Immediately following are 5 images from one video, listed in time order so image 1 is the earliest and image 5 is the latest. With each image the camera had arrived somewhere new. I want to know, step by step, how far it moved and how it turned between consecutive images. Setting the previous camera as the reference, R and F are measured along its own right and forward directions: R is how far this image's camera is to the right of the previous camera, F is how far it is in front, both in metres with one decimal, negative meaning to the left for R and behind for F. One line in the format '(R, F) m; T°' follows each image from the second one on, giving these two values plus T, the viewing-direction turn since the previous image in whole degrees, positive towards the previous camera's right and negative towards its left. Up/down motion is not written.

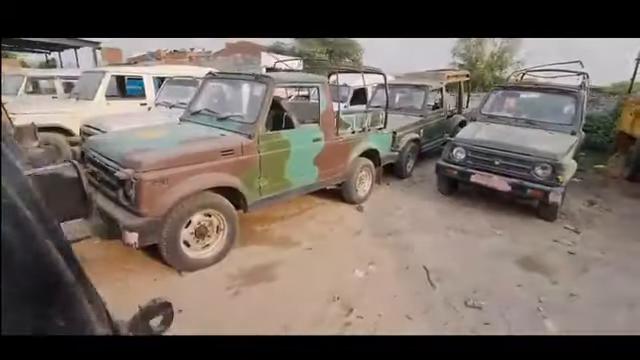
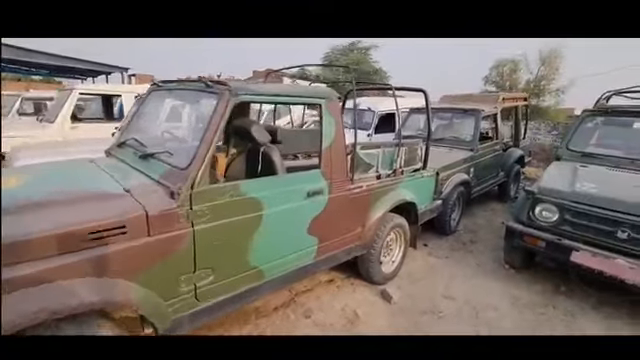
(+0.2, +1.9) m; -4°
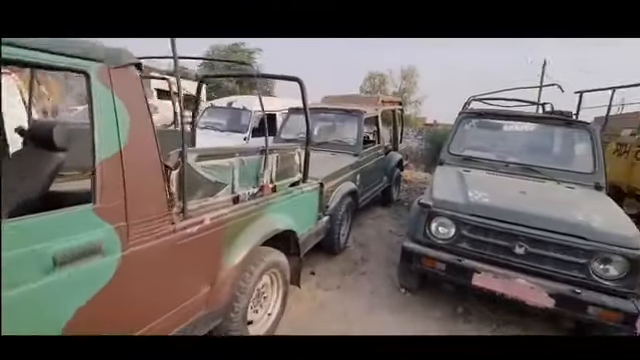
(+0.5, +1.1) m; +20°
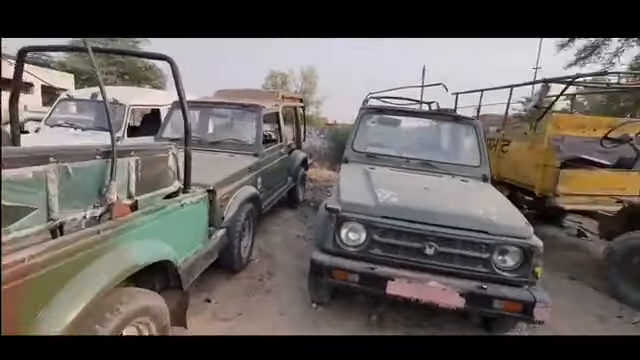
(+0.2, +0.5) m; +17°
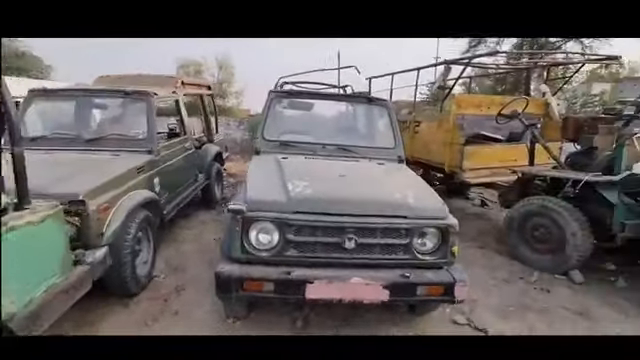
(+0.2, +0.4) m; +13°
